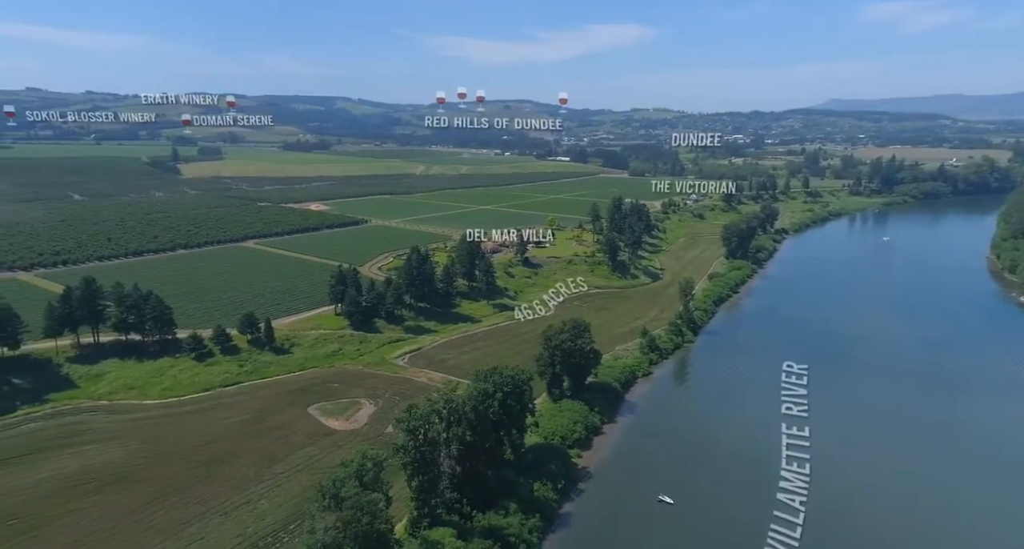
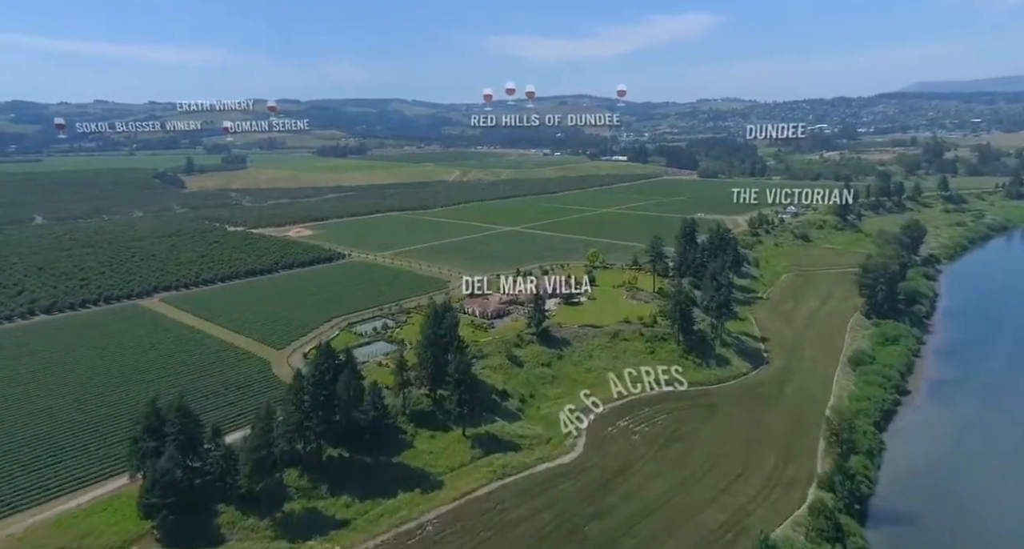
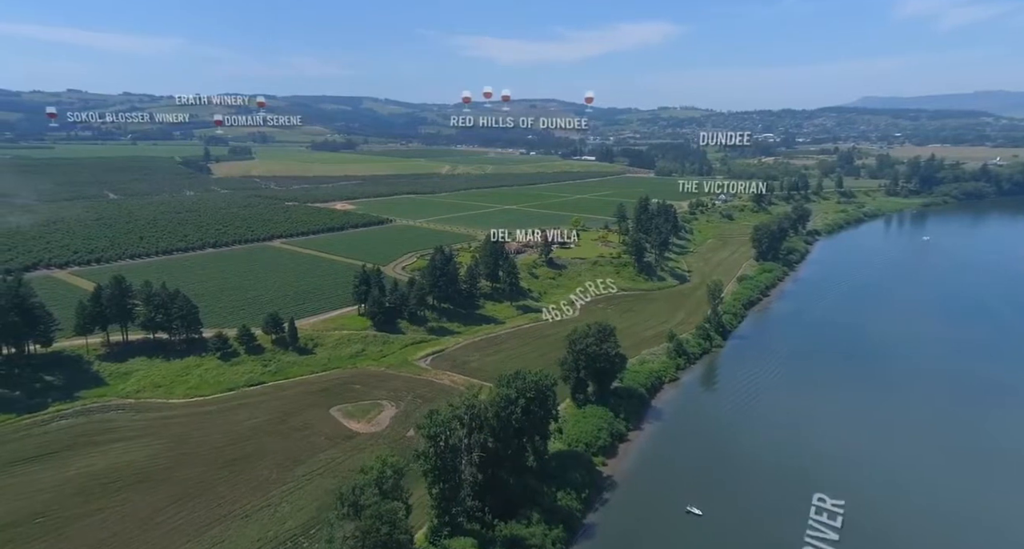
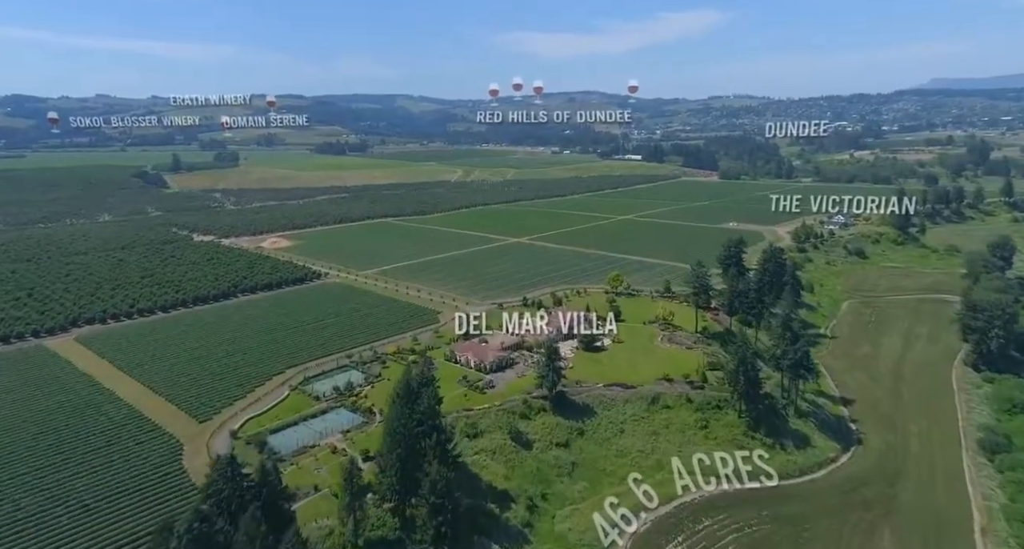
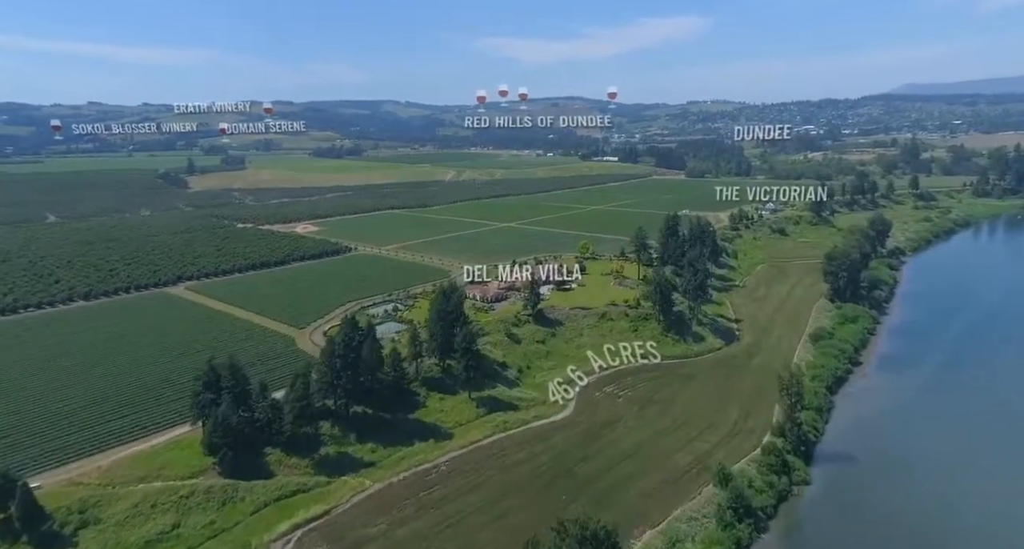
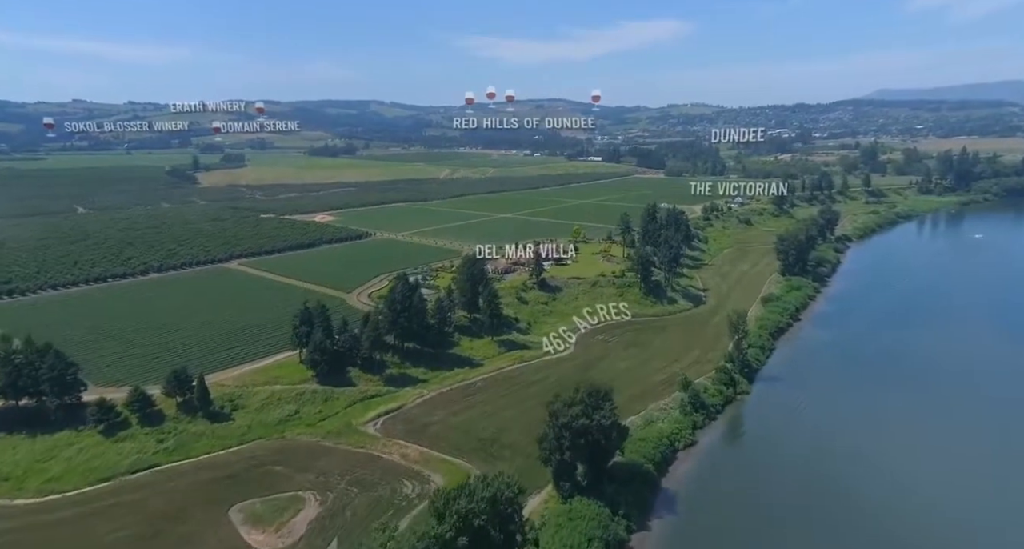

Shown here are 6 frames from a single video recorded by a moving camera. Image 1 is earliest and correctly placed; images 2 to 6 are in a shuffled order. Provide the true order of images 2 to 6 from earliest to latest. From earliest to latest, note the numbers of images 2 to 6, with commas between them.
3, 6, 5, 2, 4
